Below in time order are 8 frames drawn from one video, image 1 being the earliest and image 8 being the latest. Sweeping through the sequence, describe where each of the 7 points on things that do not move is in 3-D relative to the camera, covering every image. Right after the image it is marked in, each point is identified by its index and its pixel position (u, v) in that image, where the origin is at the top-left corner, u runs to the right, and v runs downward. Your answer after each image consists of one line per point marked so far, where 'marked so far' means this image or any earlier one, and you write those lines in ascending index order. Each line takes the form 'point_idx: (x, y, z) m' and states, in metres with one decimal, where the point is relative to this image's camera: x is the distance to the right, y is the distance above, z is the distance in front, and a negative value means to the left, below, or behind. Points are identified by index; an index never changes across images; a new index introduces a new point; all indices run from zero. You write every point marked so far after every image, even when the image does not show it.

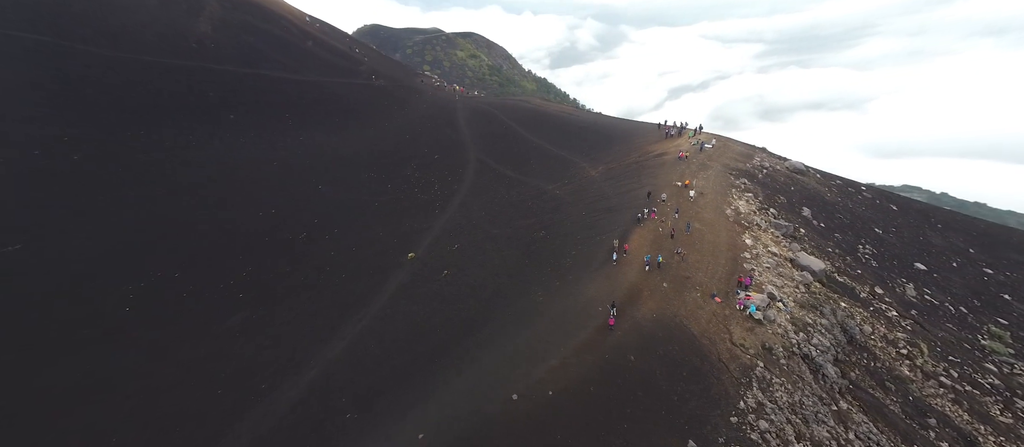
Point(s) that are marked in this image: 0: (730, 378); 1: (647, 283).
0: (+8.9, -6.3, +14.8) m
1: (+7.3, -3.3, +19.5) m
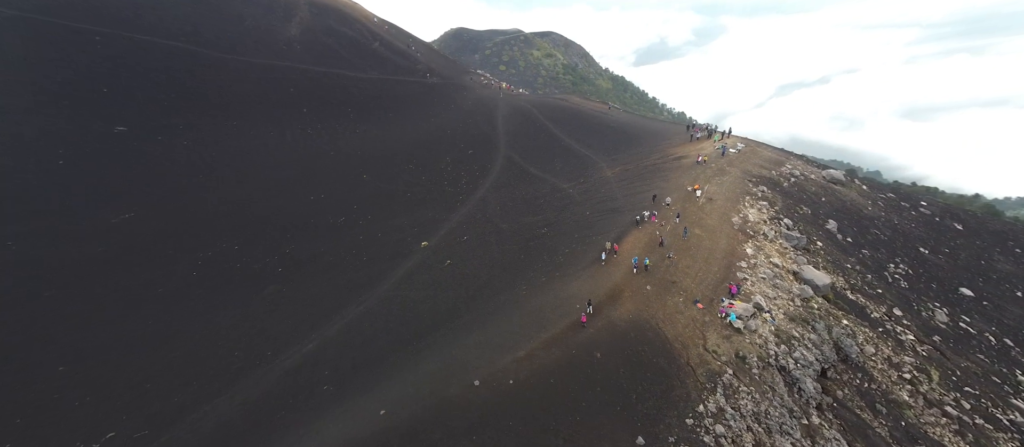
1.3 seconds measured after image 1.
0: (+7.4, -6.4, +14.5) m
1: (+6.4, -3.3, +19.3) m
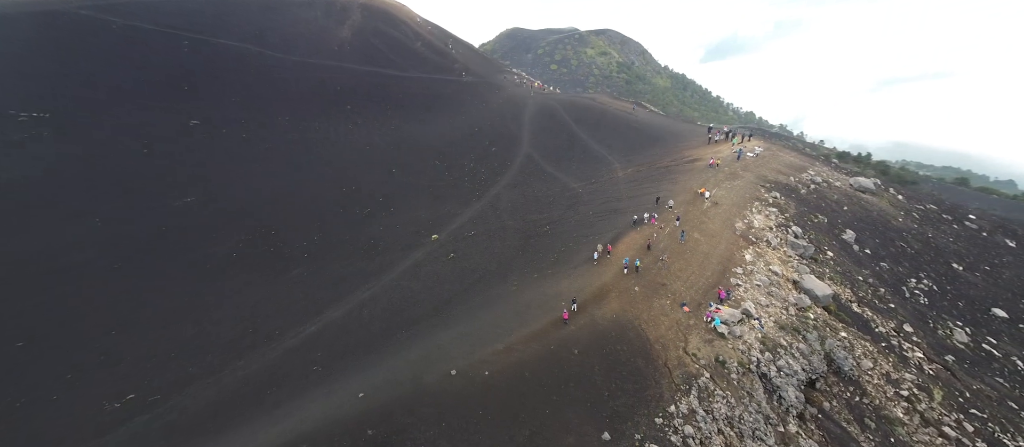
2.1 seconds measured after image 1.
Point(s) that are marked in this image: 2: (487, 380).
0: (+6.3, -6.5, +14.5) m
1: (+5.8, -3.3, +19.3) m
2: (-1.1, -6.5, +14.6) m
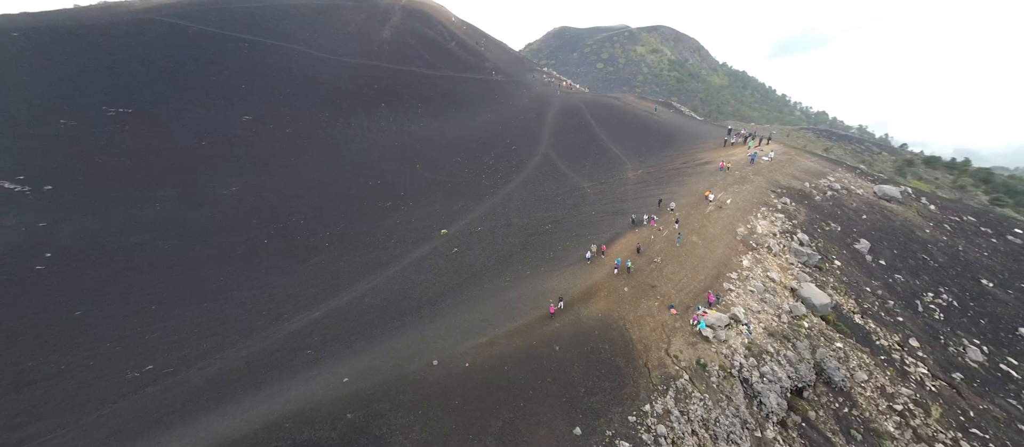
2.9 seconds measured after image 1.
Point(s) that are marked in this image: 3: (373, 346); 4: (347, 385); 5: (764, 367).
0: (+5.5, -6.5, +14.6) m
1: (+5.2, -3.3, +19.4) m
2: (-2.0, -6.3, +15.0) m
3: (-7.0, -6.1, +17.5) m
4: (-7.1, -6.9, +15.1) m
5: (+11.0, -6.2, +15.5) m
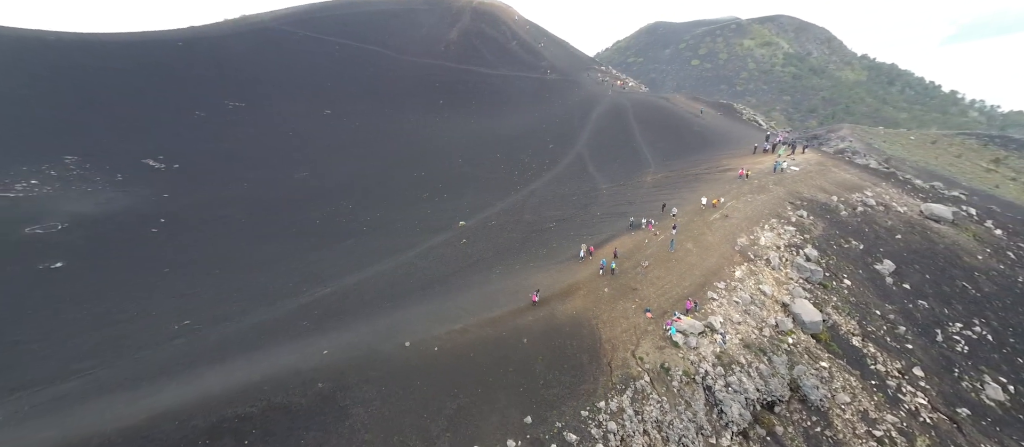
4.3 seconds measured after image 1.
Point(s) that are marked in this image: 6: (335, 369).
0: (+3.9, -6.6, +15.0) m
1: (+4.3, -3.4, +19.8) m
2: (-3.4, -5.9, +16.1) m
3: (-8.1, -5.3, +19.0) m
4: (-8.6, -6.2, +16.7) m
5: (+9.5, -6.7, +15.4) m
6: (-7.9, -6.5, +15.9) m
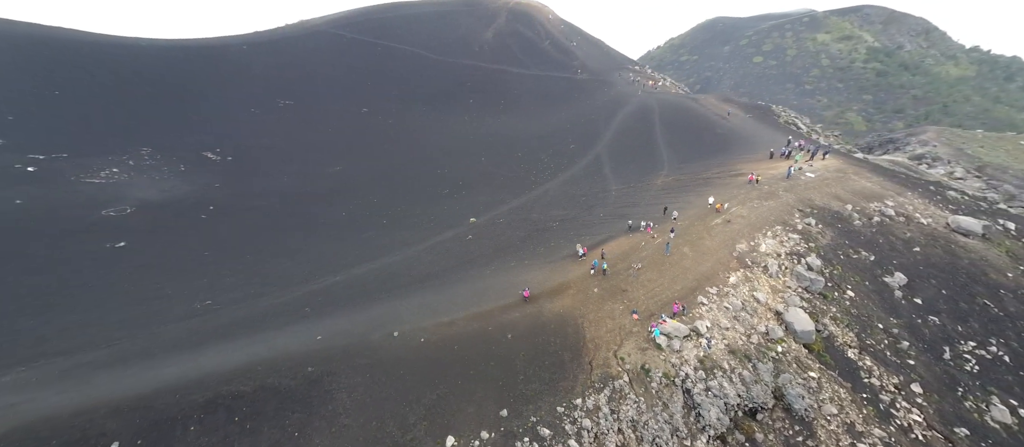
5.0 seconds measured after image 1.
0: (+3.1, -6.6, +15.3) m
1: (+3.9, -3.4, +20.0) m
2: (-4.1, -5.6, +16.8) m
3: (-8.7, -4.9, +19.9) m
4: (-9.3, -5.8, +17.6) m
5: (+8.7, -6.9, +15.4) m
6: (-8.6, -6.1, +16.8) m
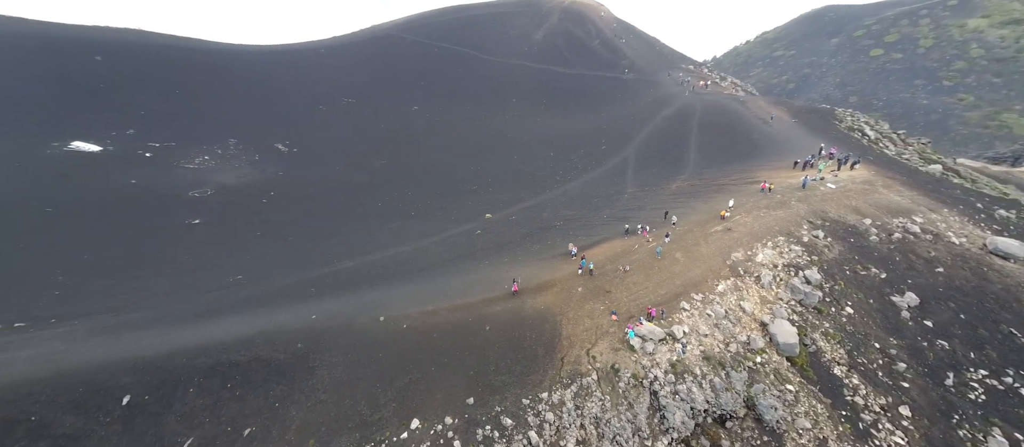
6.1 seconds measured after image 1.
0: (+2.0, -6.7, +16.0) m
1: (+3.2, -3.4, +20.6) m
2: (-5.1, -5.3, +17.9) m
3: (-9.4, -4.3, +21.3) m
4: (-10.2, -5.1, +19.0) m
5: (+7.5, -7.2, +15.8) m
6: (-9.7, -5.5, +18.2) m
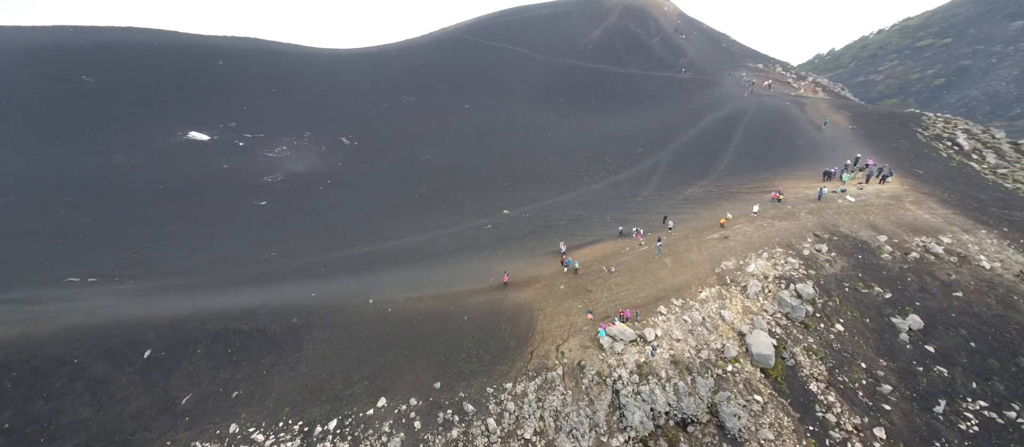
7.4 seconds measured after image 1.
0: (+0.6, -6.6, +17.0) m
1: (+2.3, -3.4, +21.4) m
2: (-6.2, -4.8, +19.3) m
3: (-10.2, -3.4, +22.9) m
4: (-11.2, -4.3, +20.8) m
5: (+6.1, -7.5, +16.4) m
6: (-10.7, -4.7, +19.9) m
